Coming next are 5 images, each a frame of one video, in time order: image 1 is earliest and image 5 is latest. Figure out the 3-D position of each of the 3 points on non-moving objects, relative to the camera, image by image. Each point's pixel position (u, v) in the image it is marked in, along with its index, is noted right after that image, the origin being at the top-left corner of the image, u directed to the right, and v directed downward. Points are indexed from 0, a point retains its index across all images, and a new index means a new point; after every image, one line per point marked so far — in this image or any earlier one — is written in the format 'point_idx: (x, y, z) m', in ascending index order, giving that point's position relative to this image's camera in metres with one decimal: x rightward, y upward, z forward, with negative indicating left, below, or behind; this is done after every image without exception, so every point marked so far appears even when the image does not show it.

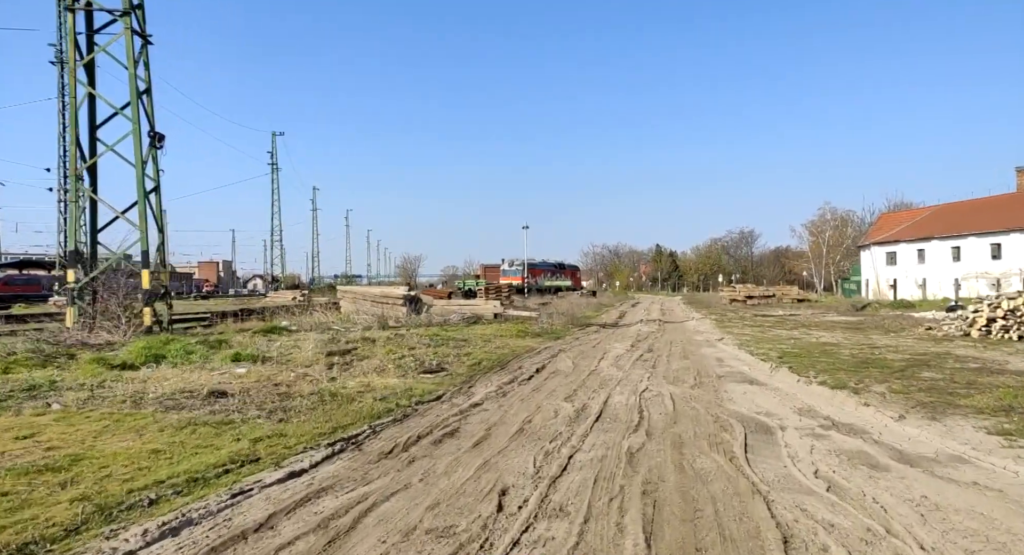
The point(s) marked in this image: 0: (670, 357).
0: (+3.5, -1.8, +14.8) m
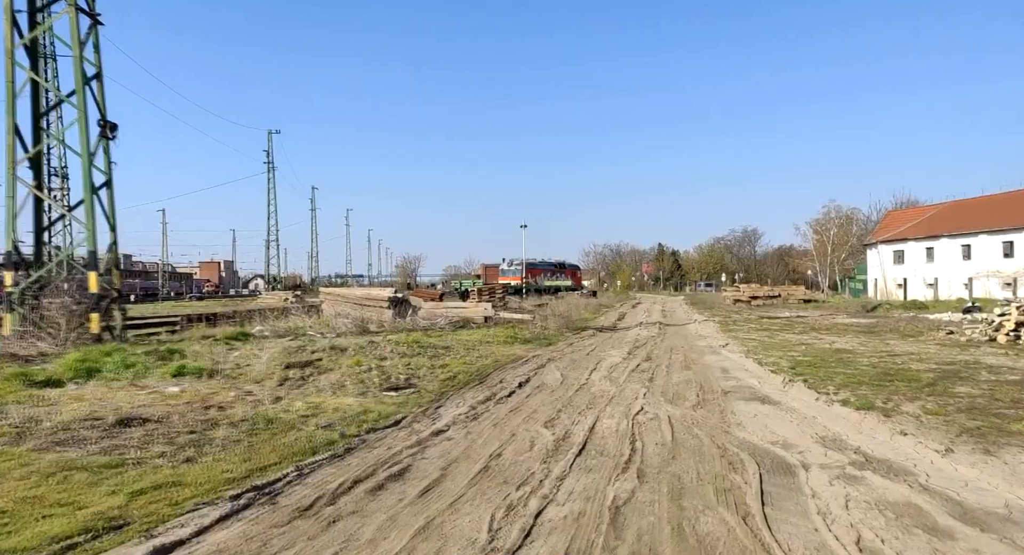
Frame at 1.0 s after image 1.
0: (+3.2, -1.8, +13.4) m
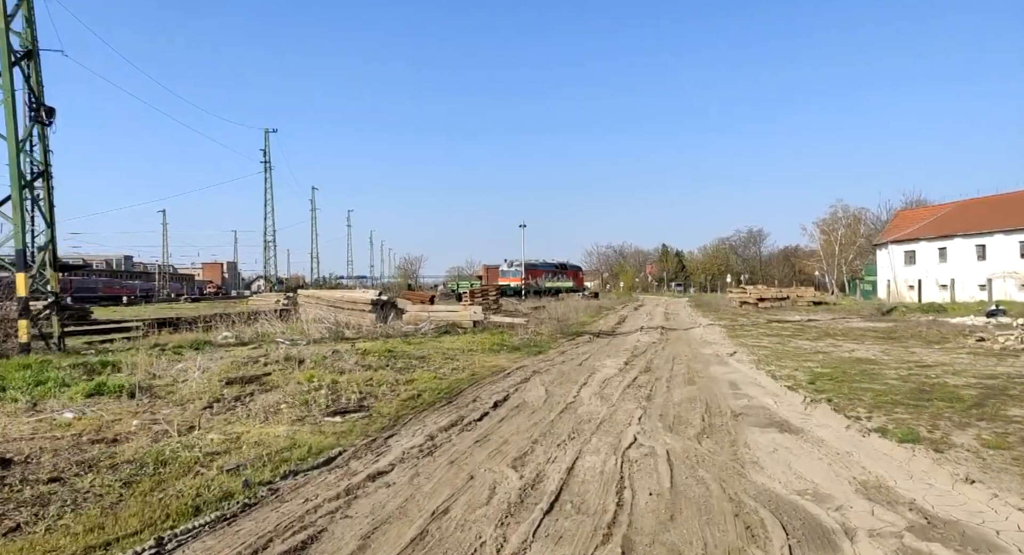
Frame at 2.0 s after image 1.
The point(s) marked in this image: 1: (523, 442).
0: (+2.8, -1.9, +11.8) m
1: (+0.1, -1.8, +7.4) m
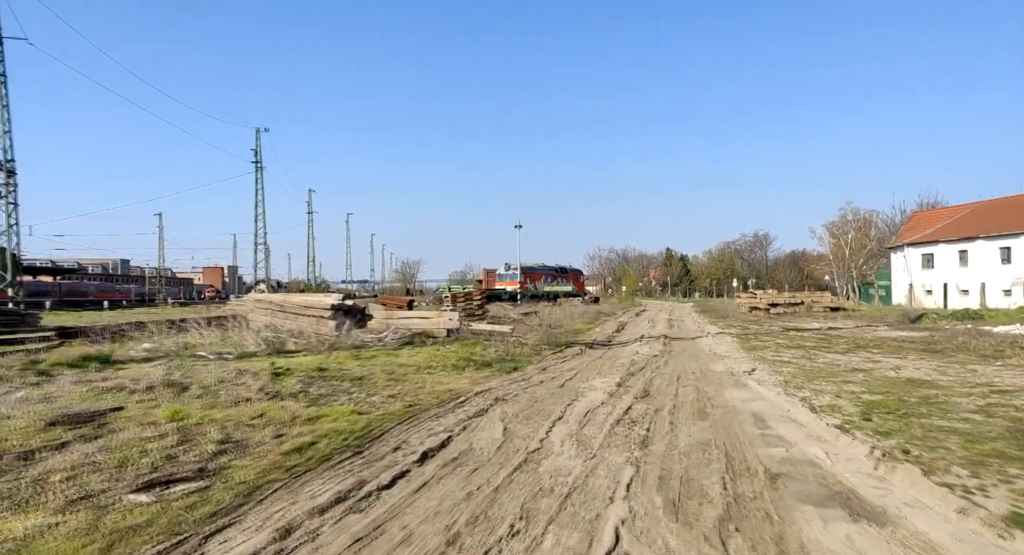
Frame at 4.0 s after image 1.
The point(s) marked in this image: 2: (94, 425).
0: (+2.2, -1.8, +8.9) m
1: (-0.5, -1.8, +4.5) m
2: (-4.3, -1.5, +6.9) m
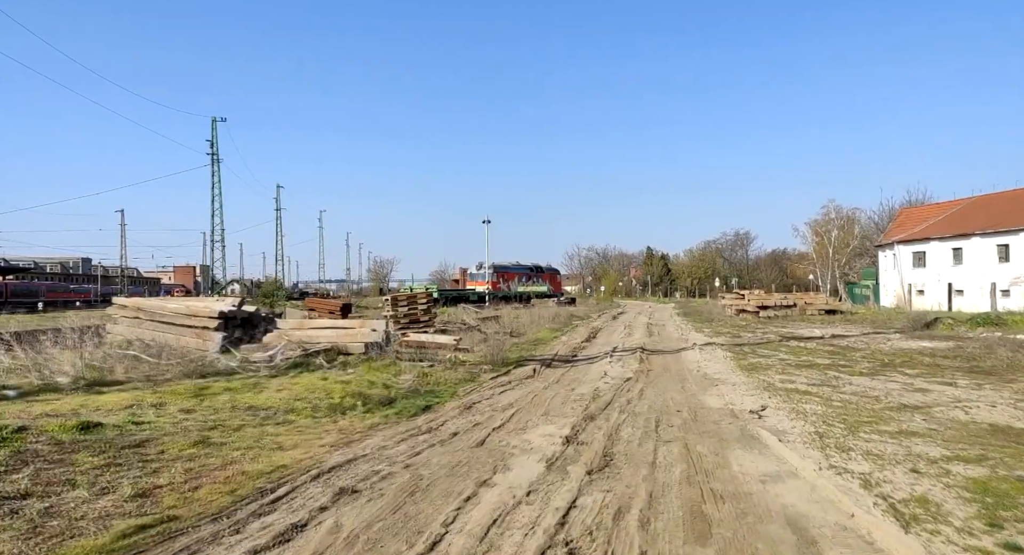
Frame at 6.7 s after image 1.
0: (+1.1, -1.8, +4.9) m
1: (-1.5, -1.8, +0.5) m
2: (-5.4, -1.5, +2.8) m
